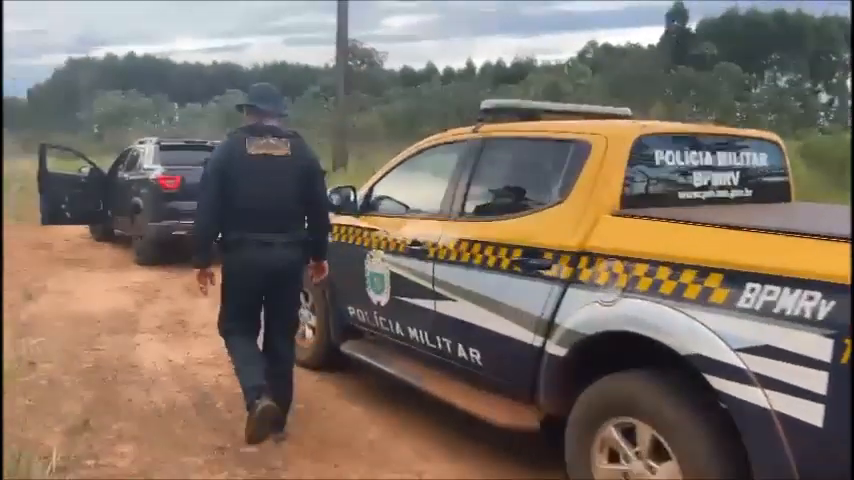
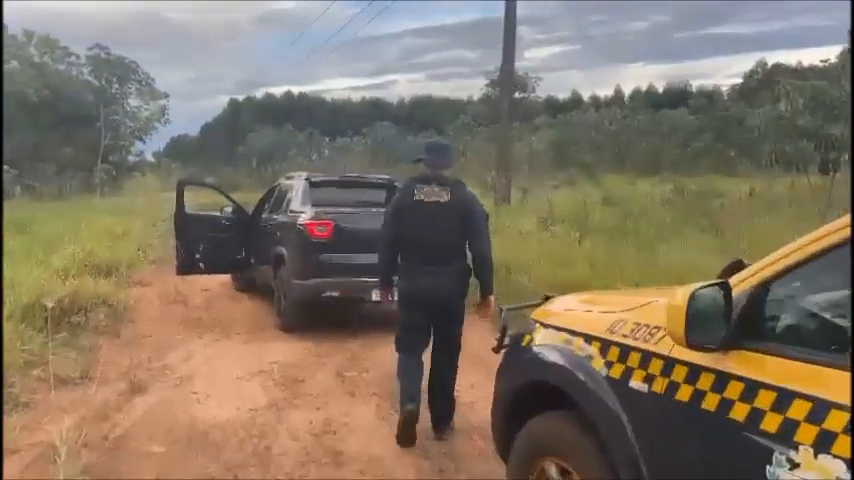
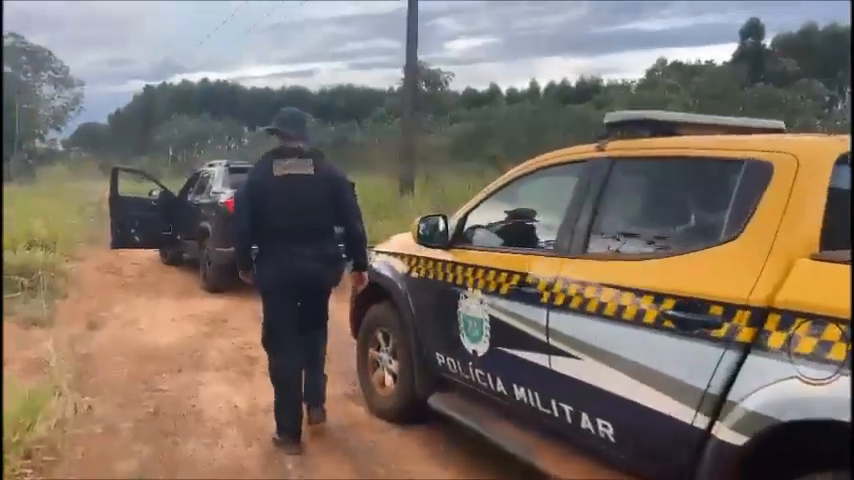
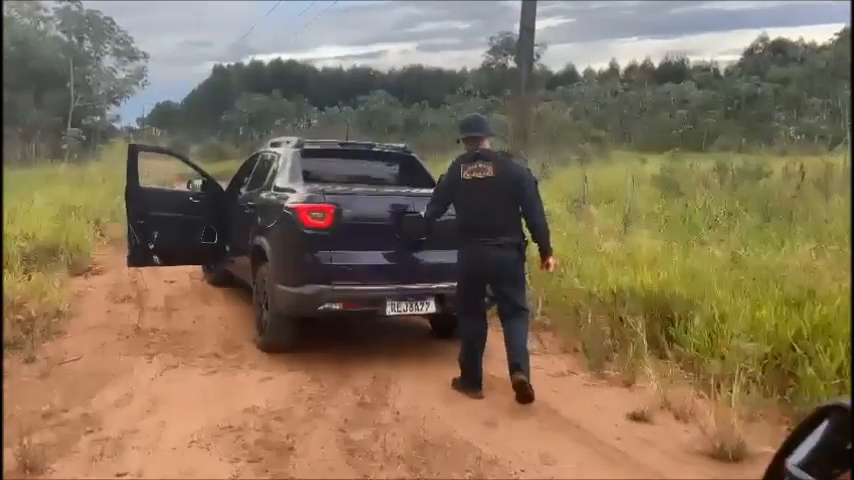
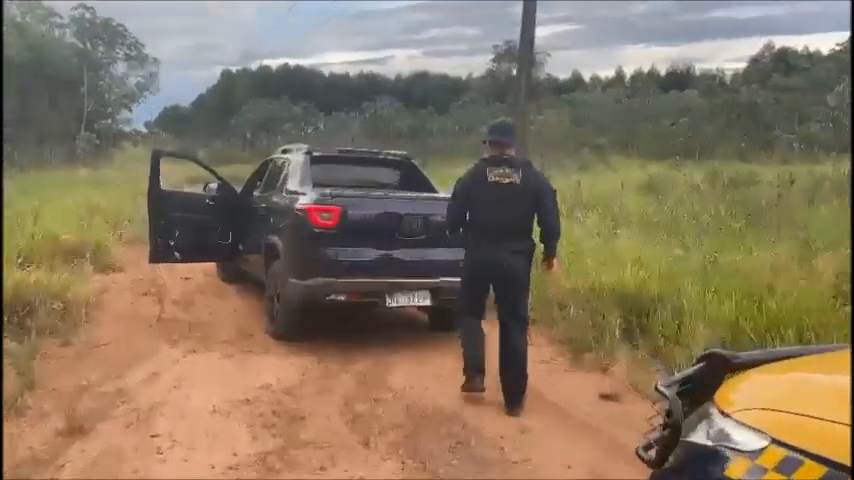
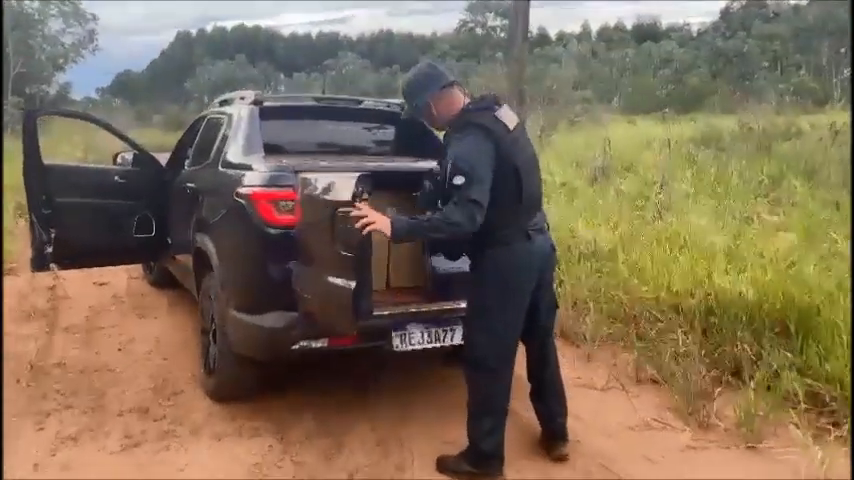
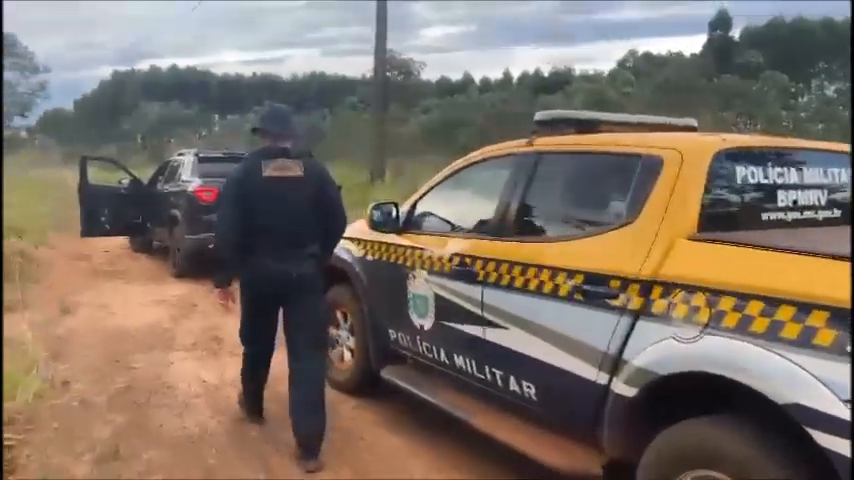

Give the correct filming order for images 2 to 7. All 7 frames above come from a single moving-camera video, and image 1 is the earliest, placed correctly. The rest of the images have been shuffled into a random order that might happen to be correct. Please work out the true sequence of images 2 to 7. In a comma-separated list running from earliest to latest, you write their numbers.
7, 3, 2, 5, 4, 6
